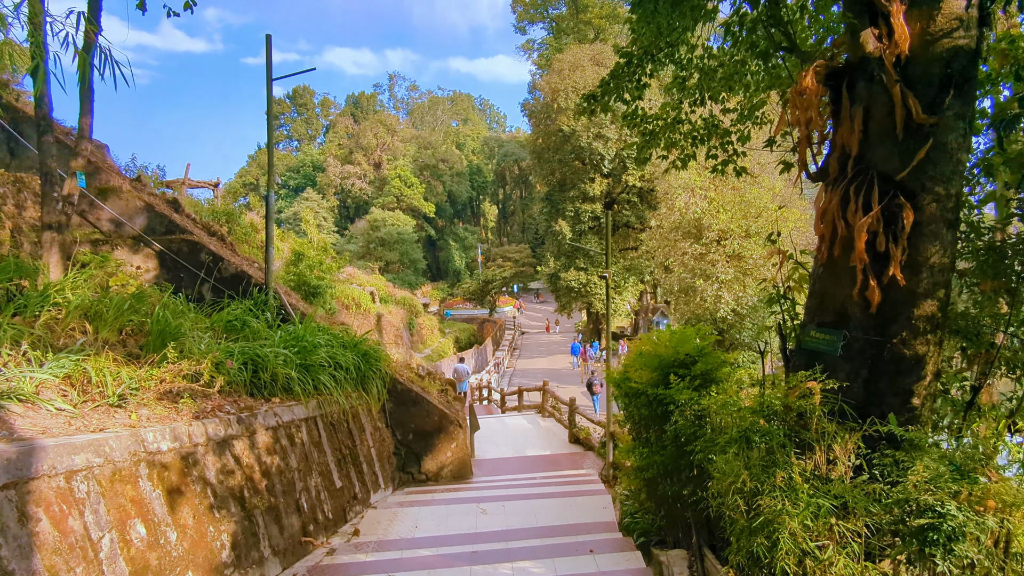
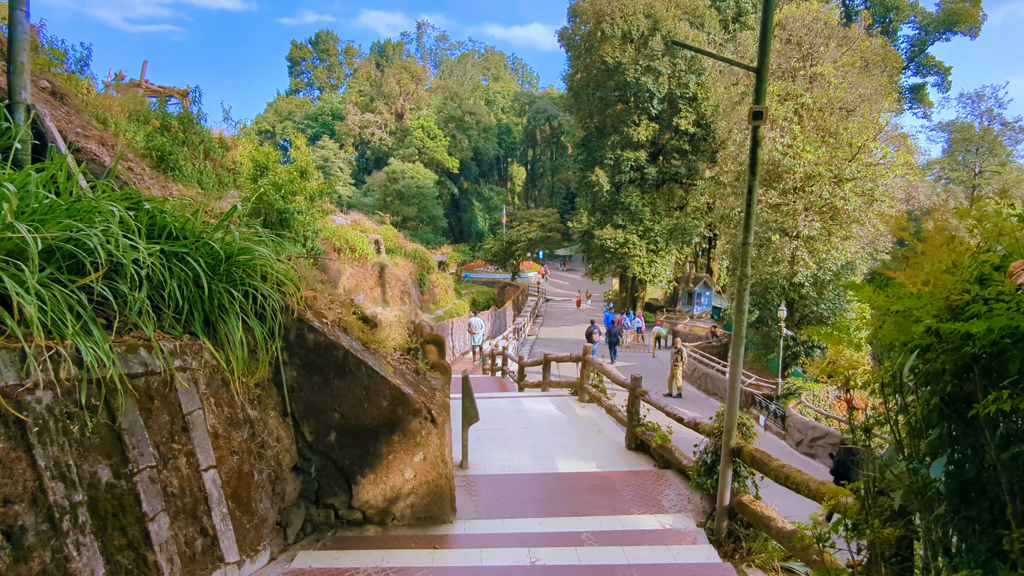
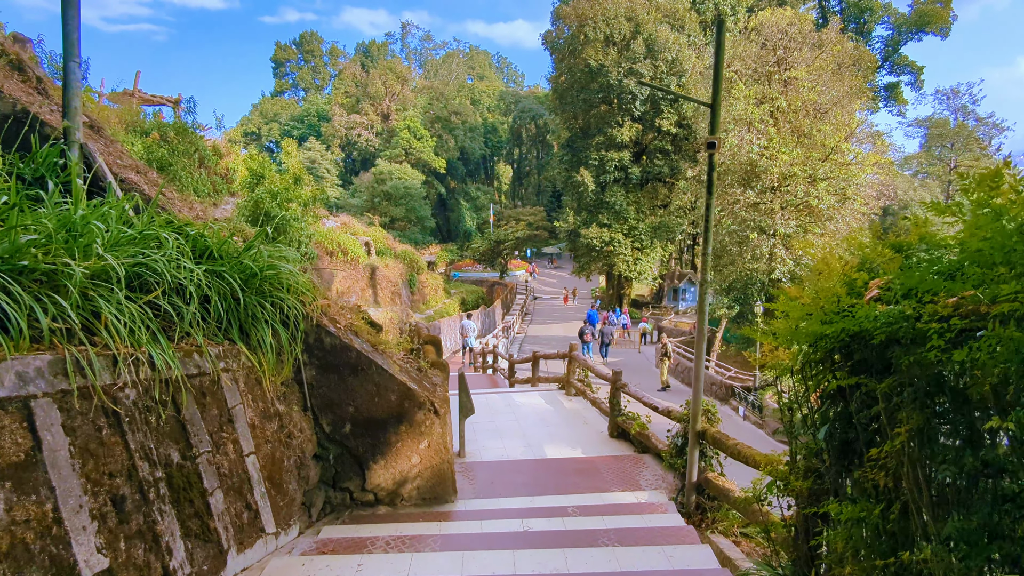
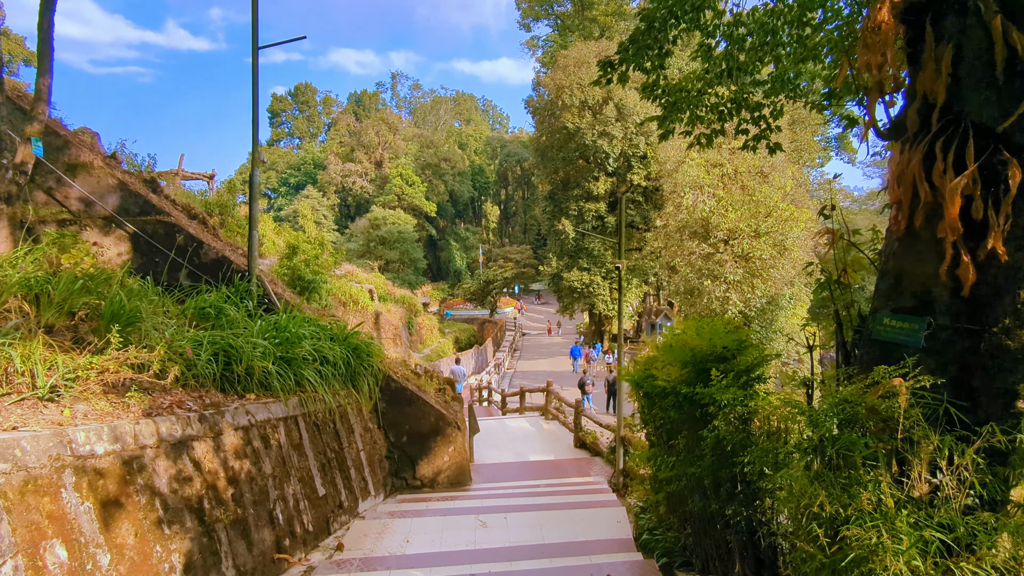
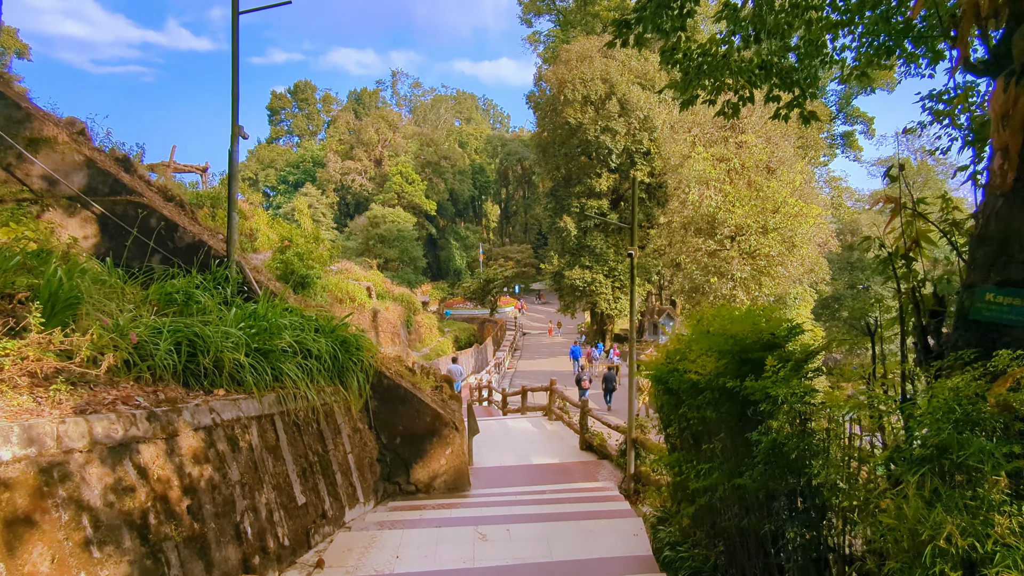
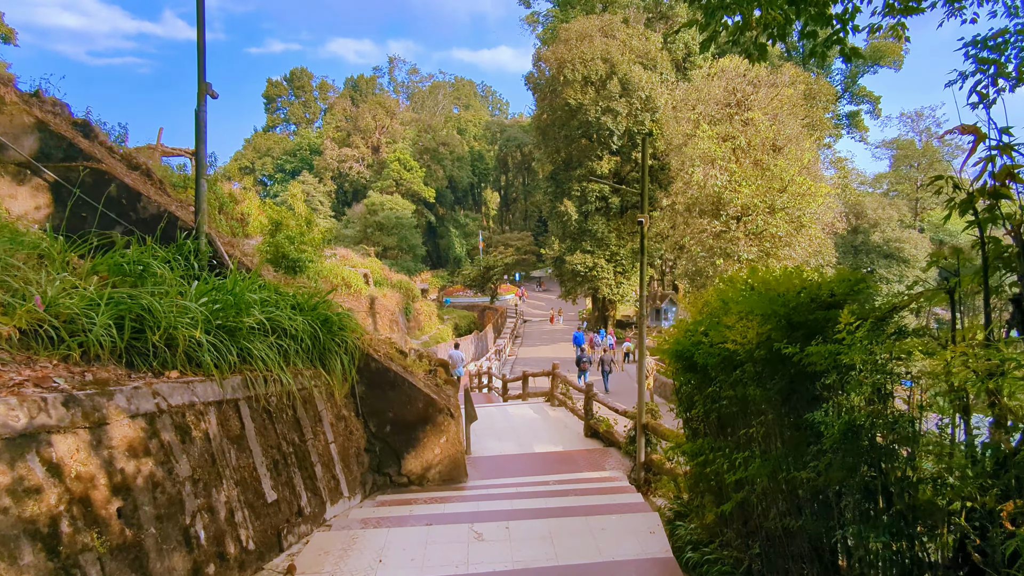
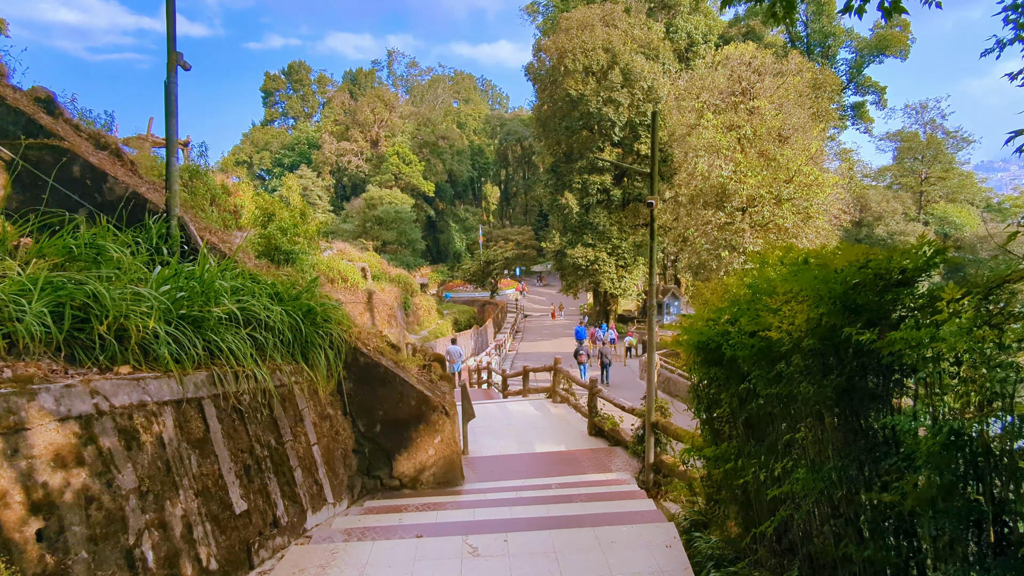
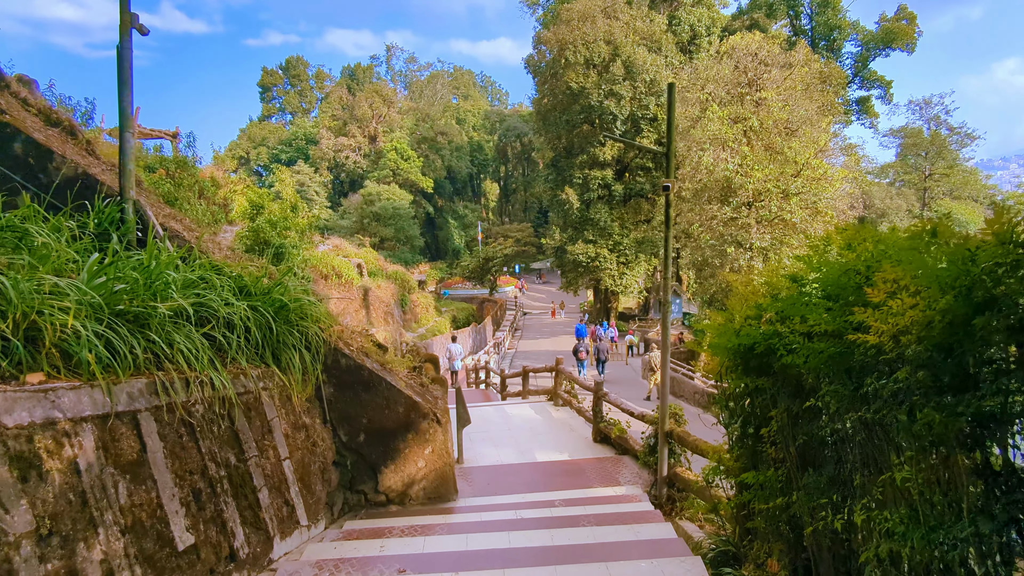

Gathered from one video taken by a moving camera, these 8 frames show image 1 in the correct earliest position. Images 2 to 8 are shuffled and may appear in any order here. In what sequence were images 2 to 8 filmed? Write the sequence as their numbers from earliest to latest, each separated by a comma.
4, 5, 6, 7, 8, 3, 2
